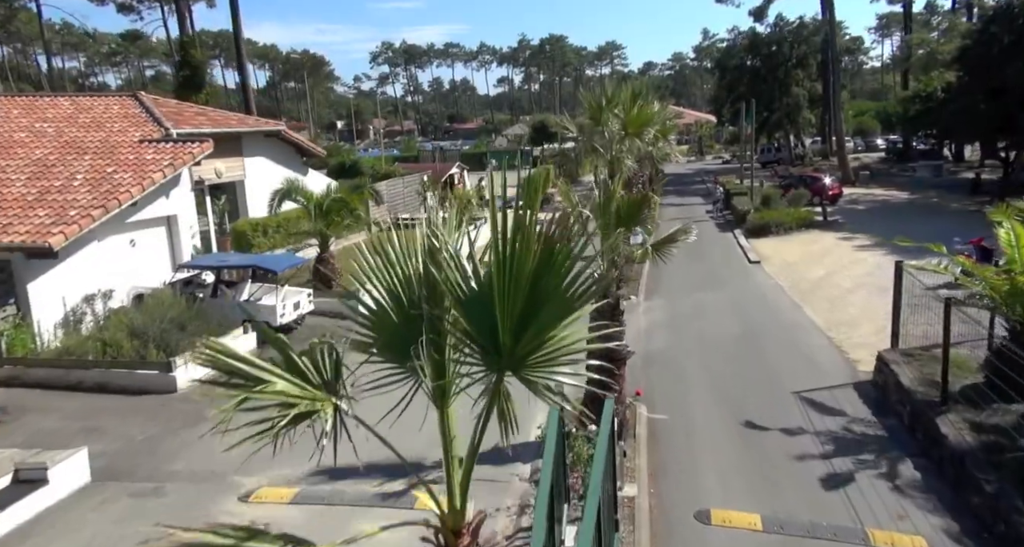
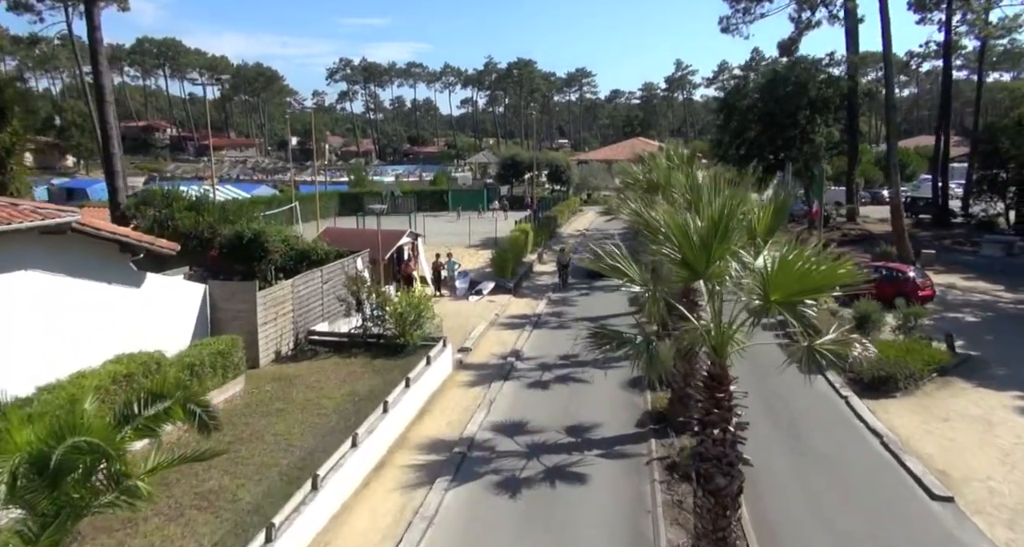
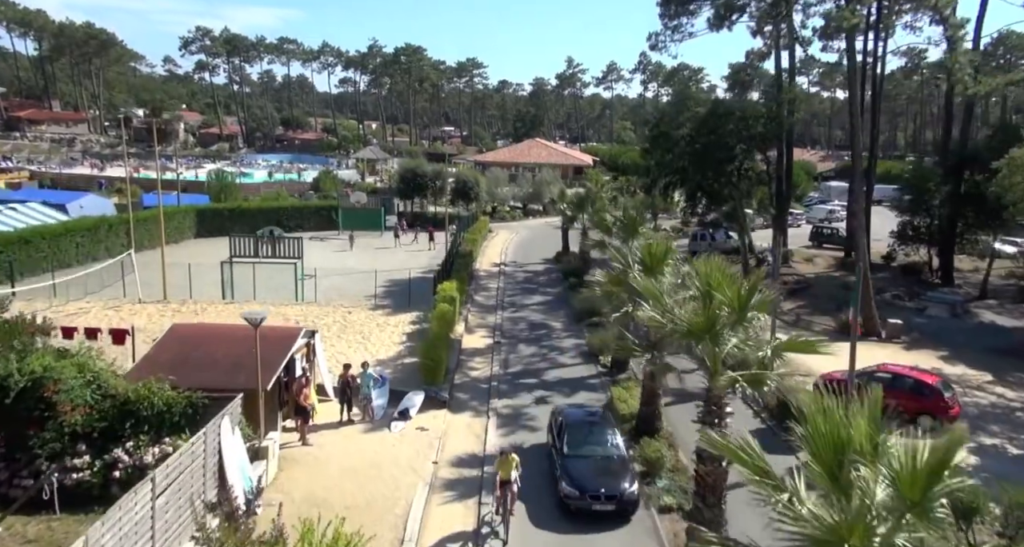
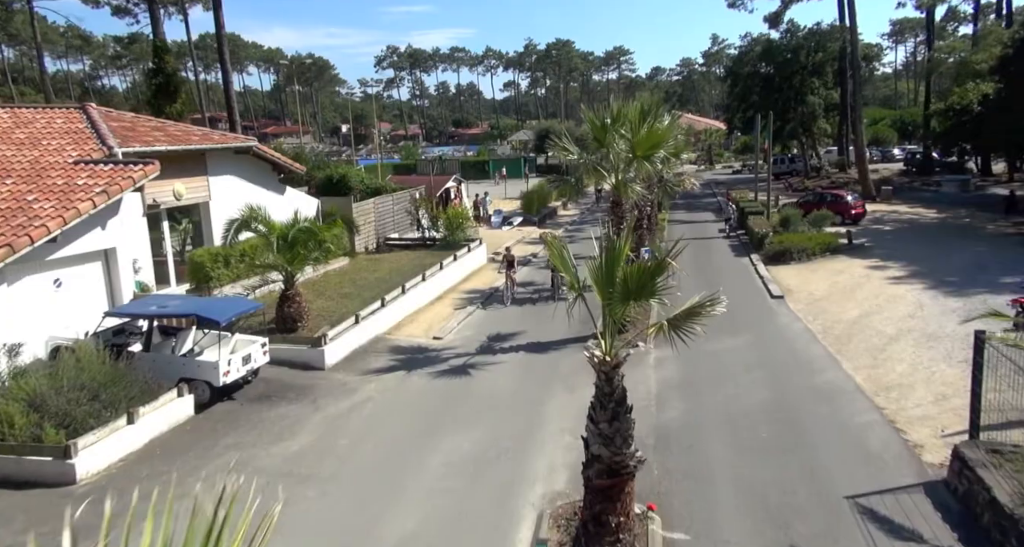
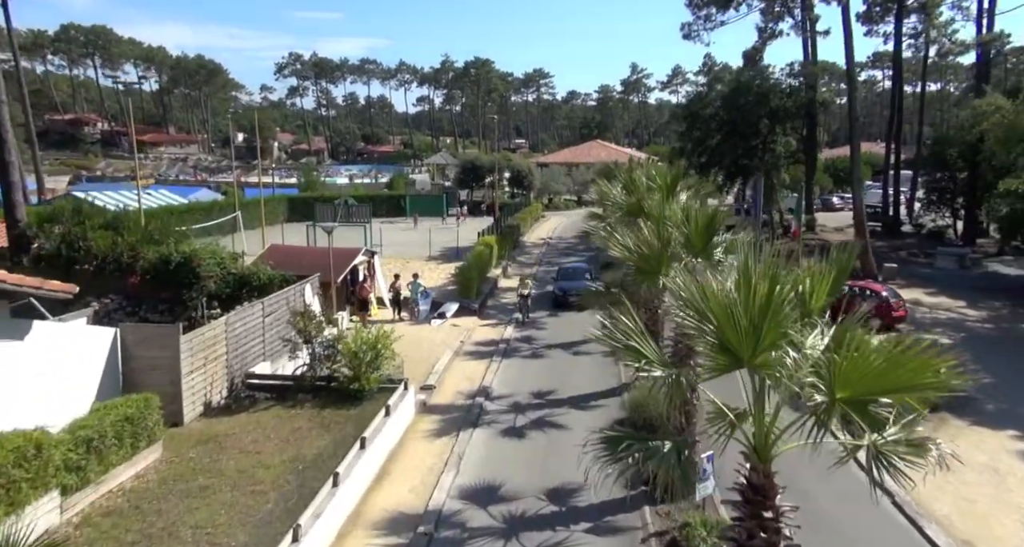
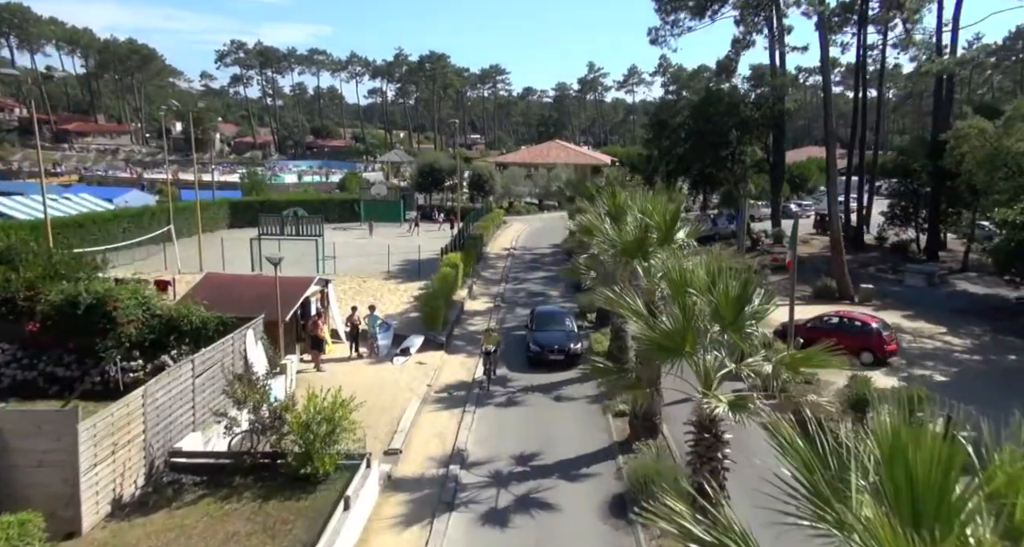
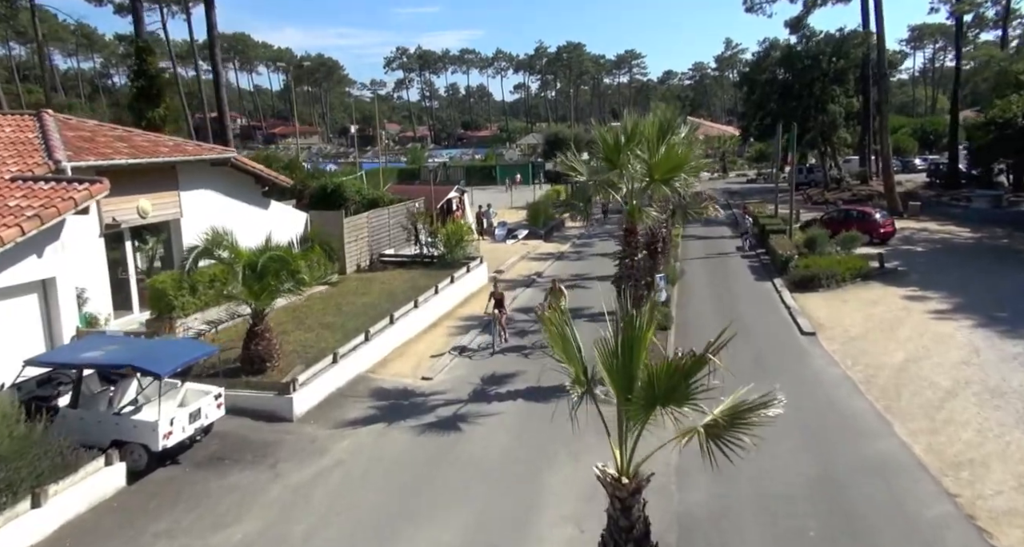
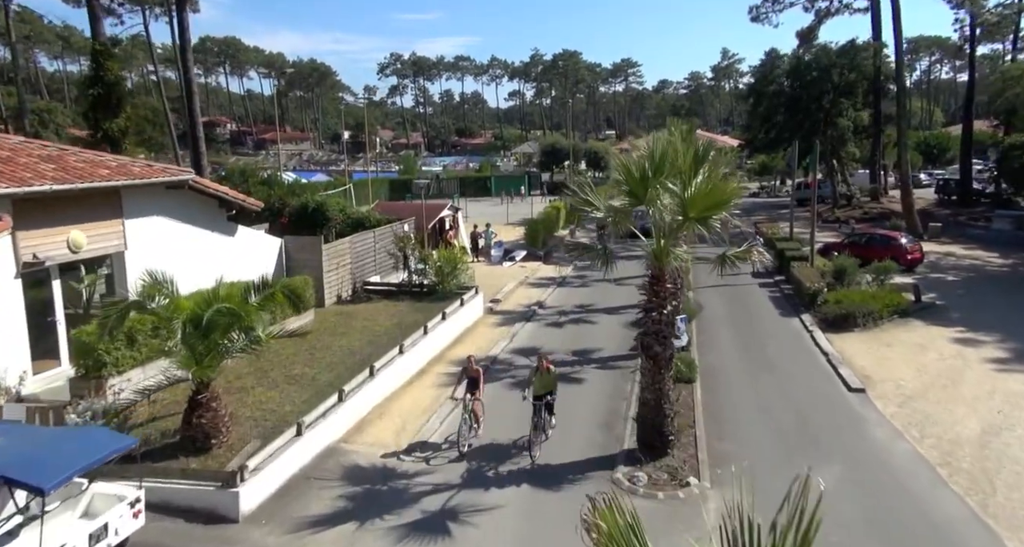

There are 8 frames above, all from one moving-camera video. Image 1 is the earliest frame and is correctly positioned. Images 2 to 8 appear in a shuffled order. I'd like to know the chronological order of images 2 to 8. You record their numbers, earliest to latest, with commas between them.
4, 7, 8, 2, 5, 6, 3
